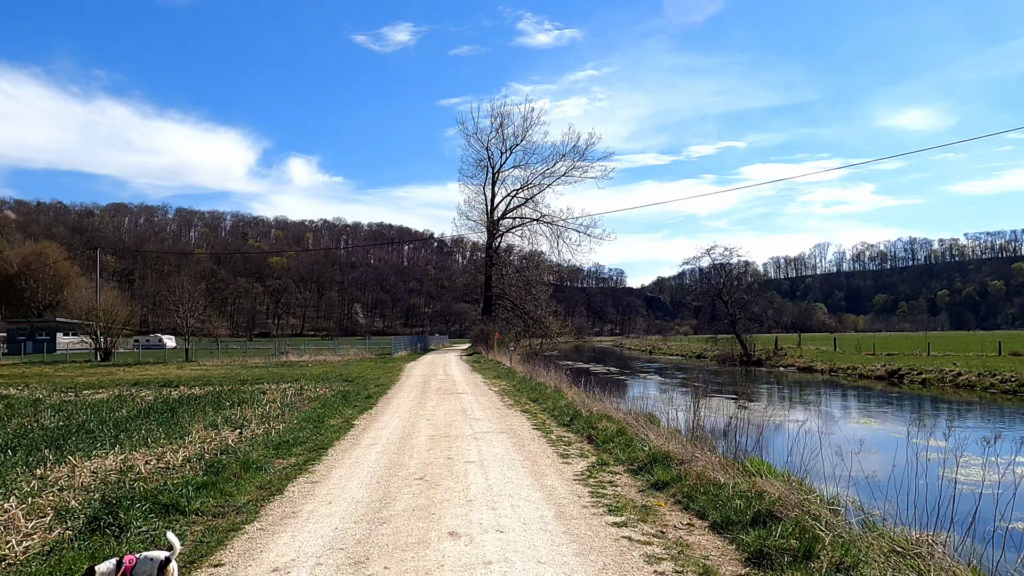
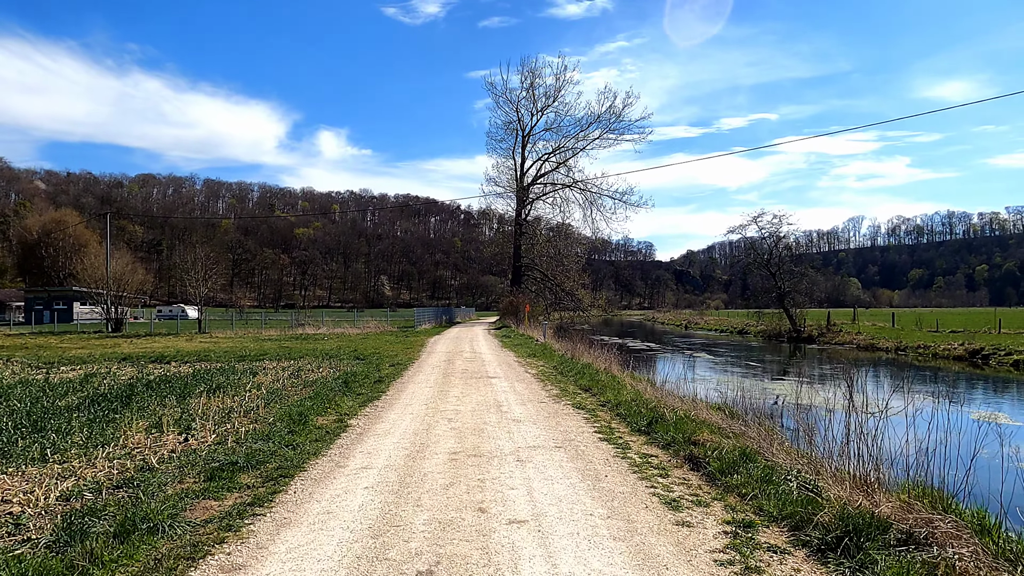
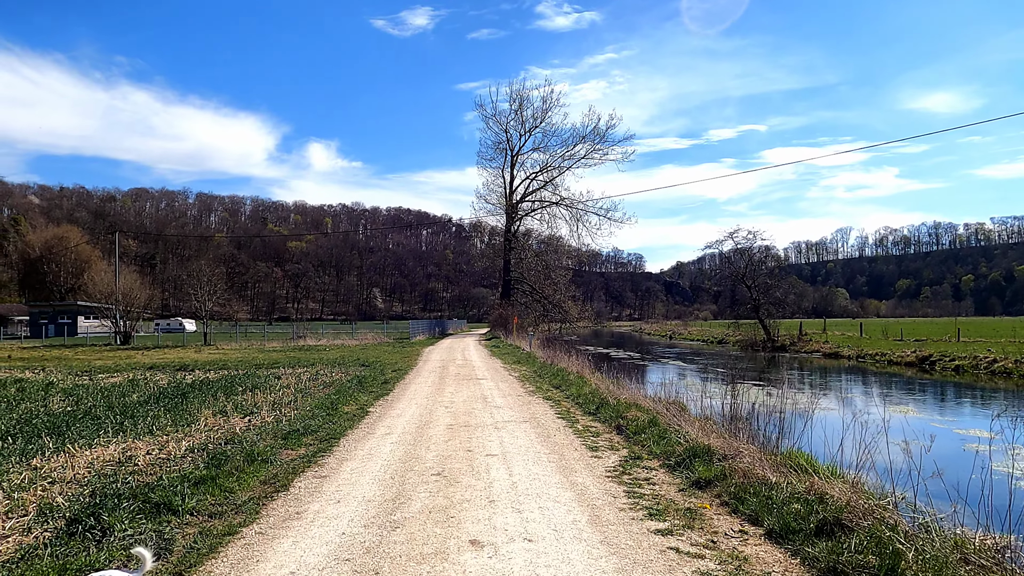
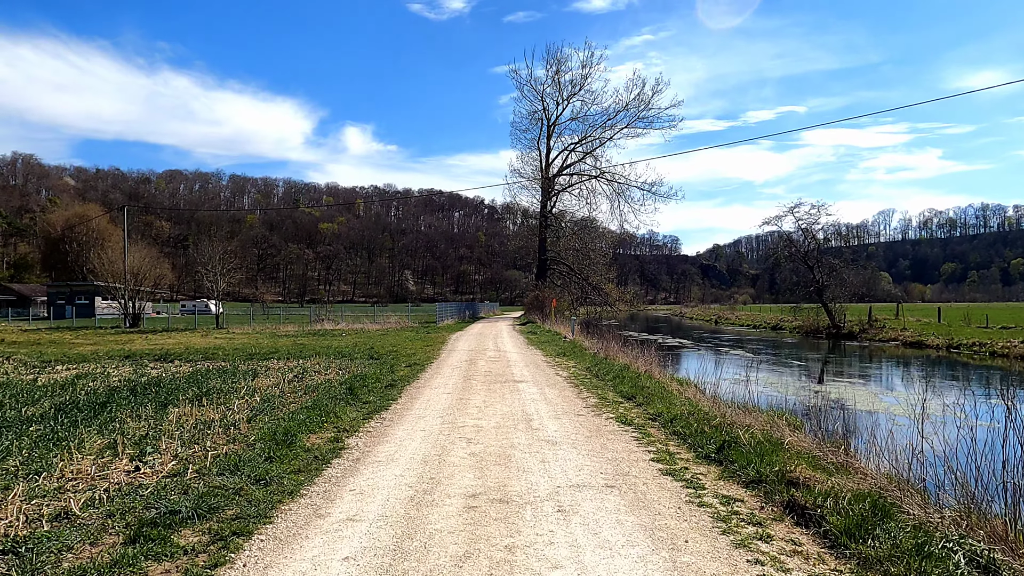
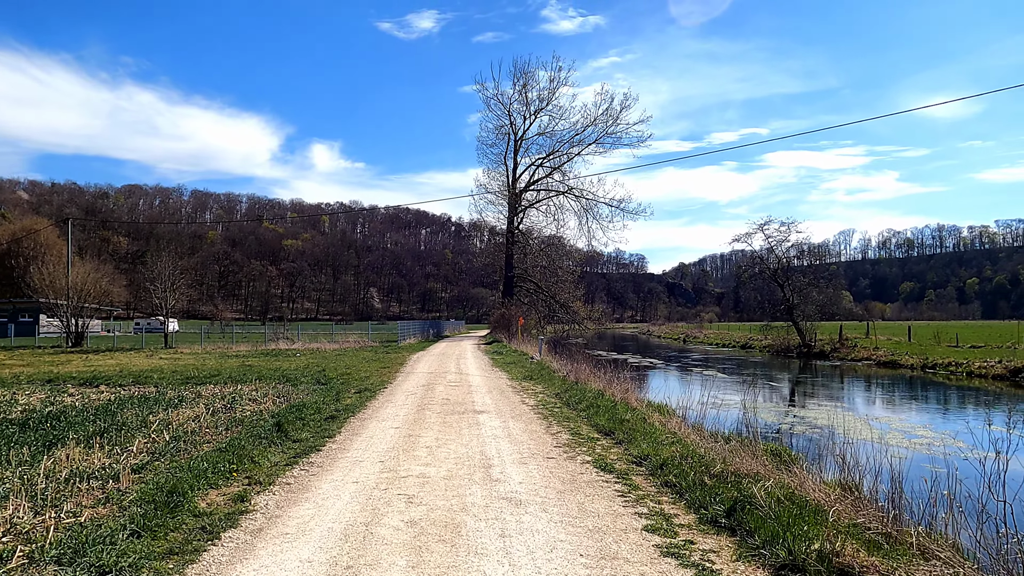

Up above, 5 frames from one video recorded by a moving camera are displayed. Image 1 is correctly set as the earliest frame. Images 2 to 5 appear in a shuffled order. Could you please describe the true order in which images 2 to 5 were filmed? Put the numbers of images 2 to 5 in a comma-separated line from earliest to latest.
3, 2, 4, 5
